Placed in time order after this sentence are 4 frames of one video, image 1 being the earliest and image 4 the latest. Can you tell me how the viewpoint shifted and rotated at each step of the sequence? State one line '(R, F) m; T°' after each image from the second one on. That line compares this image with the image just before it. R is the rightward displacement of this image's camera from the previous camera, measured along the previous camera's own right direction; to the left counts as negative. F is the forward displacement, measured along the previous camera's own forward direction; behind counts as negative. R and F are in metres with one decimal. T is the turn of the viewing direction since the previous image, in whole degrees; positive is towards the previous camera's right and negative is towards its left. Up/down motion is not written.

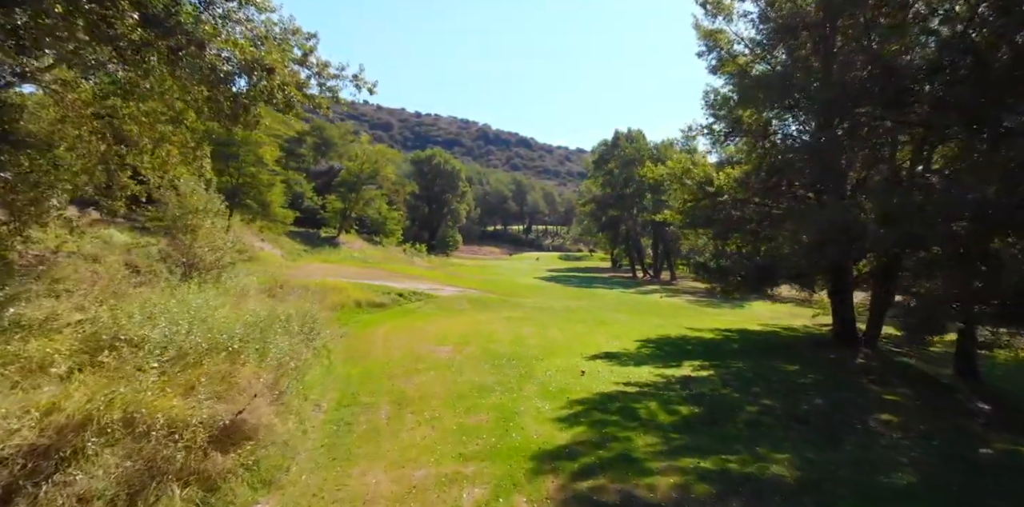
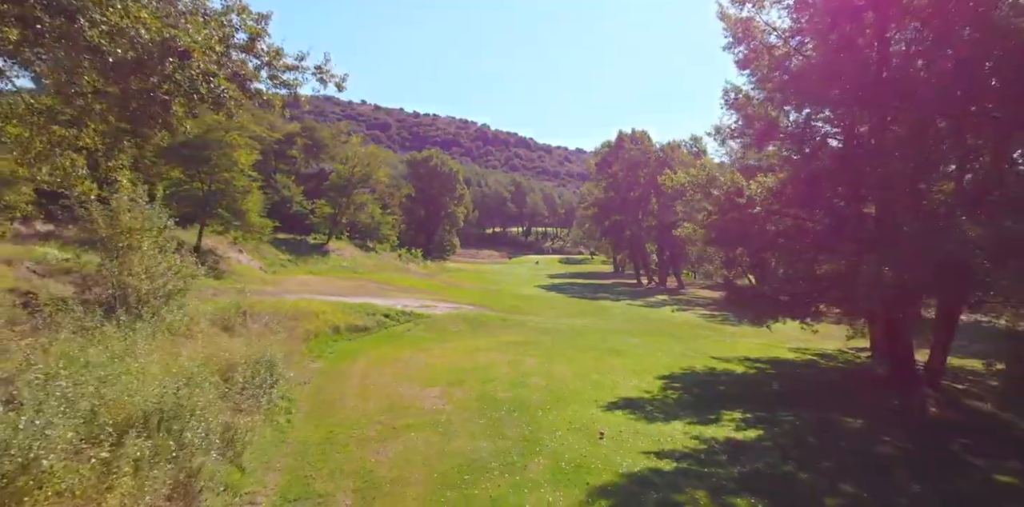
(0.0, +2.1) m; 0°
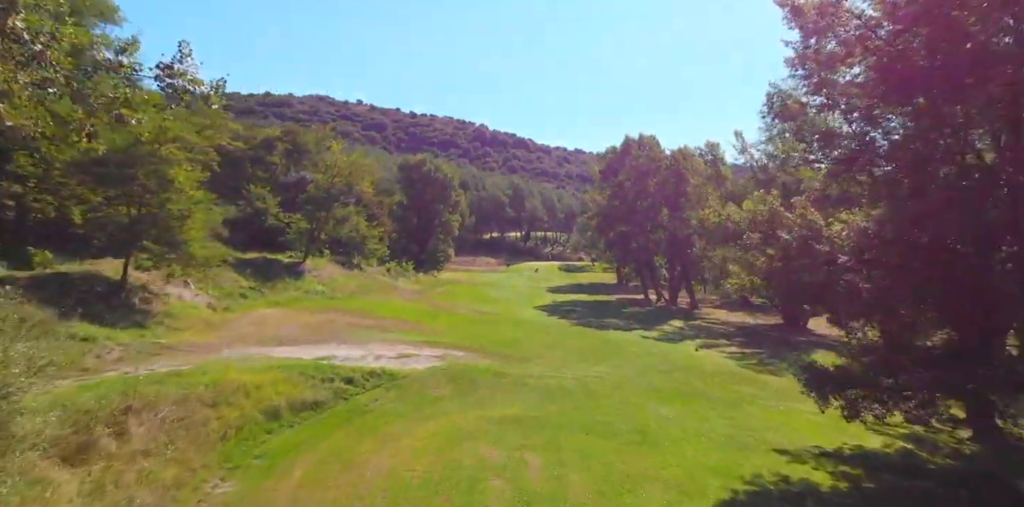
(+0.1, +3.8) m; 0°
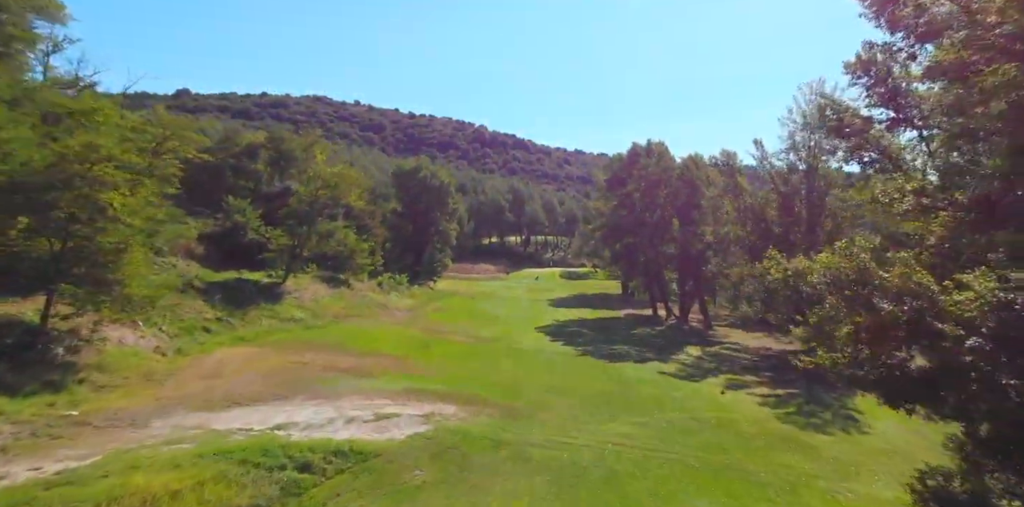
(0.0, +2.9) m; 0°
